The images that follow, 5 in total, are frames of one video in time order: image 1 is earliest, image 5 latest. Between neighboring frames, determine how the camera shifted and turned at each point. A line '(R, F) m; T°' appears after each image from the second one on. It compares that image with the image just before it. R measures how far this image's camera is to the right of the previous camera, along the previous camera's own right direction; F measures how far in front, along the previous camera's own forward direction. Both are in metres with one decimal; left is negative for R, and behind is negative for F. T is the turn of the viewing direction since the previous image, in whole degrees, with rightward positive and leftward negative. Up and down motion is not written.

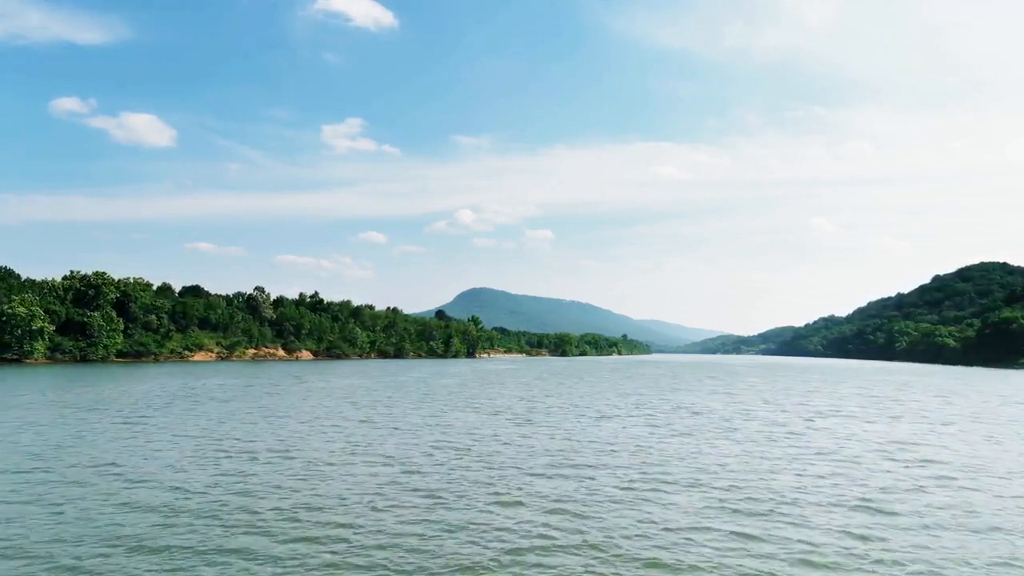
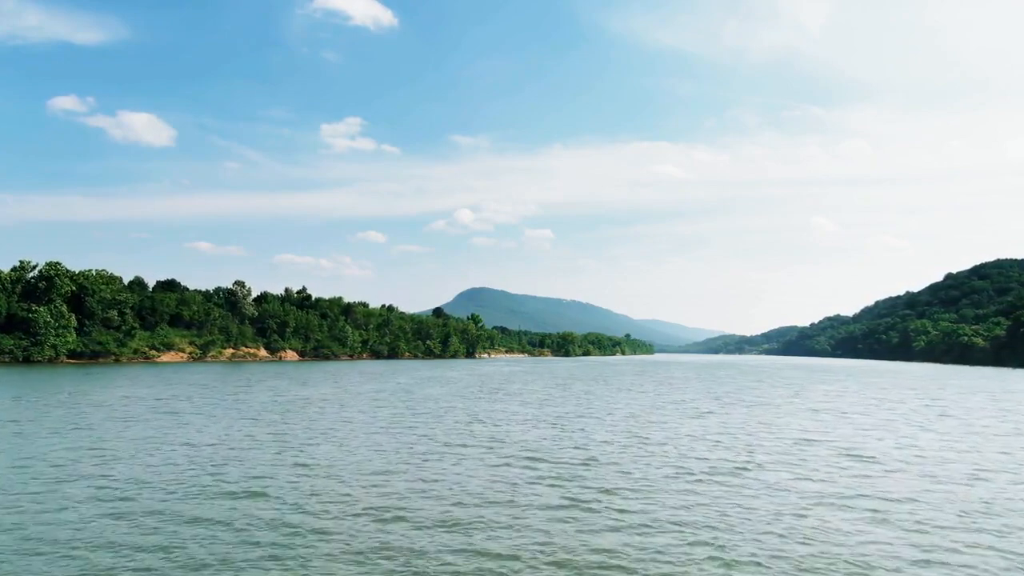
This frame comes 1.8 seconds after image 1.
(-0.7, +11.6) m; 0°
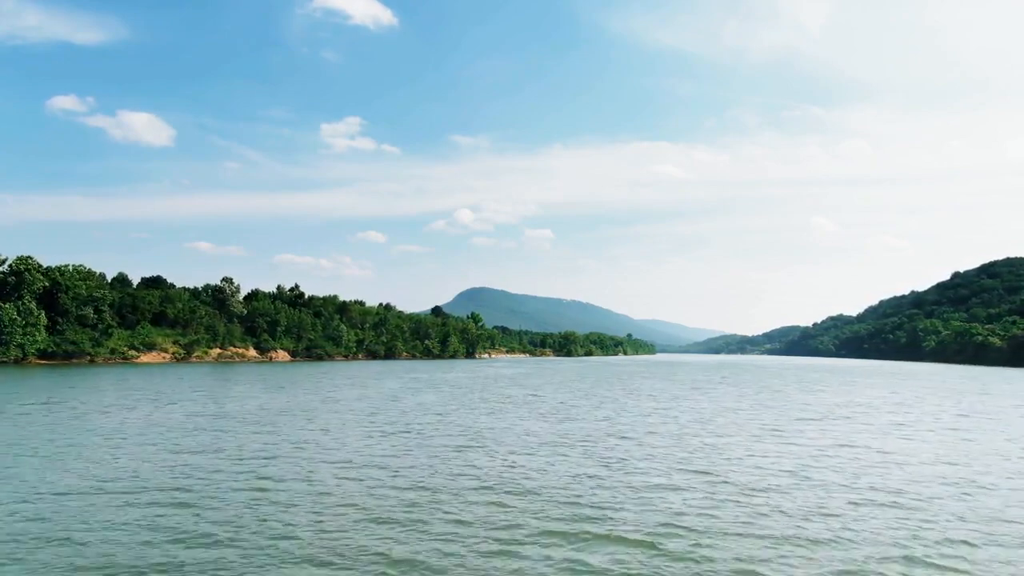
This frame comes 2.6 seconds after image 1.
(-0.4, +6.1) m; 0°
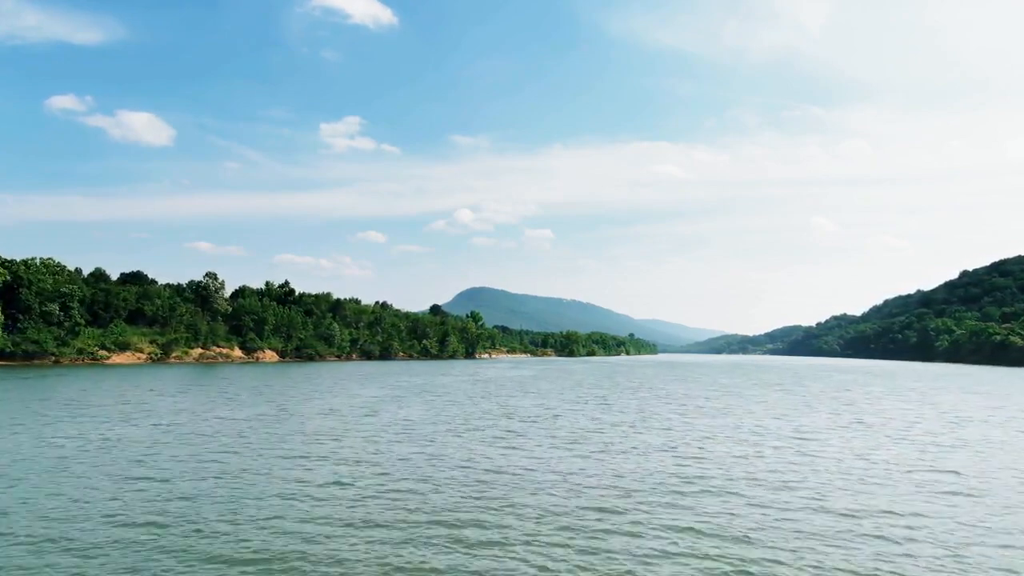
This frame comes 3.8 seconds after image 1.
(-0.4, +7.3) m; 0°
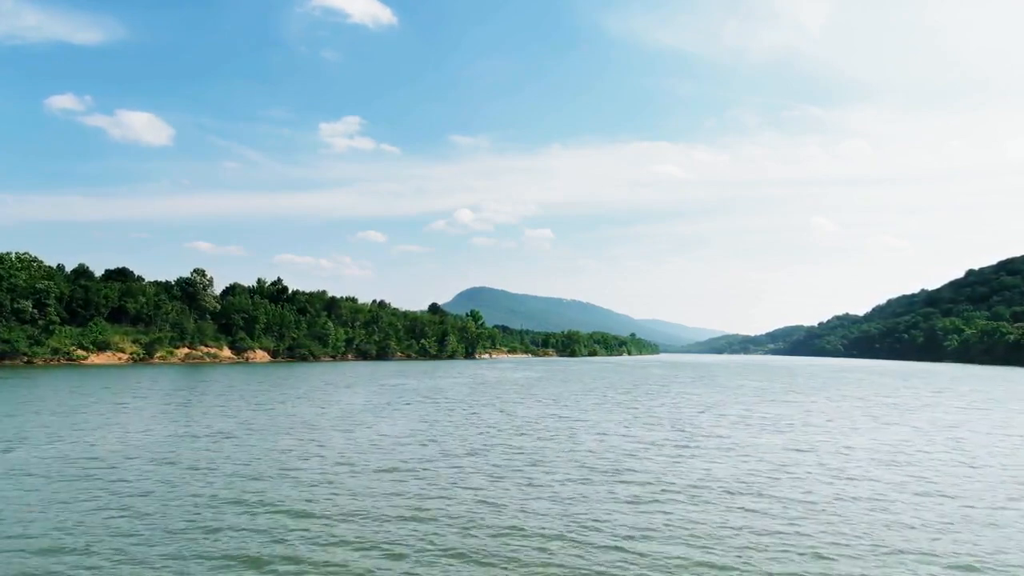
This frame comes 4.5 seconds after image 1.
(-0.3, +5.0) m; 0°
